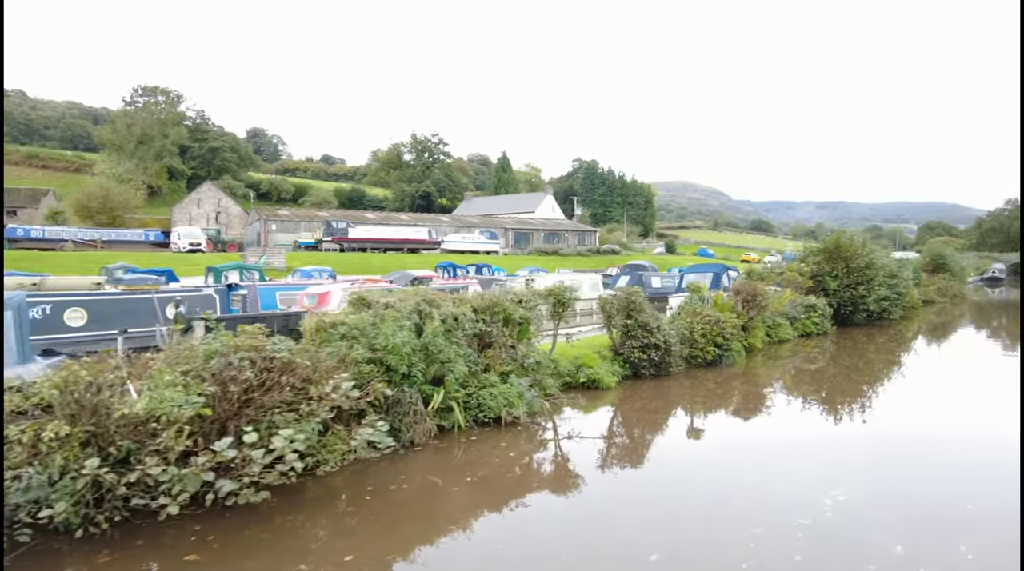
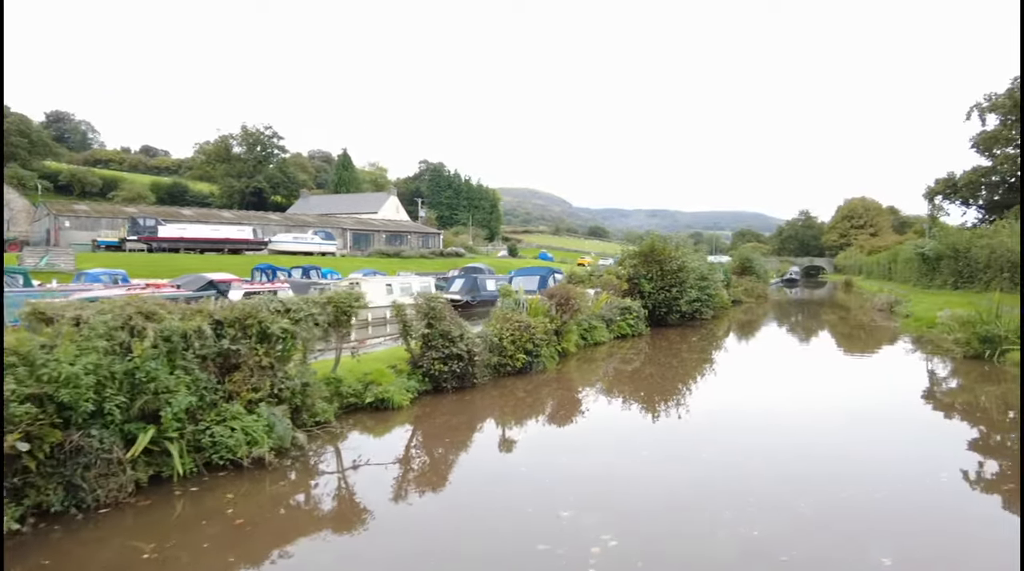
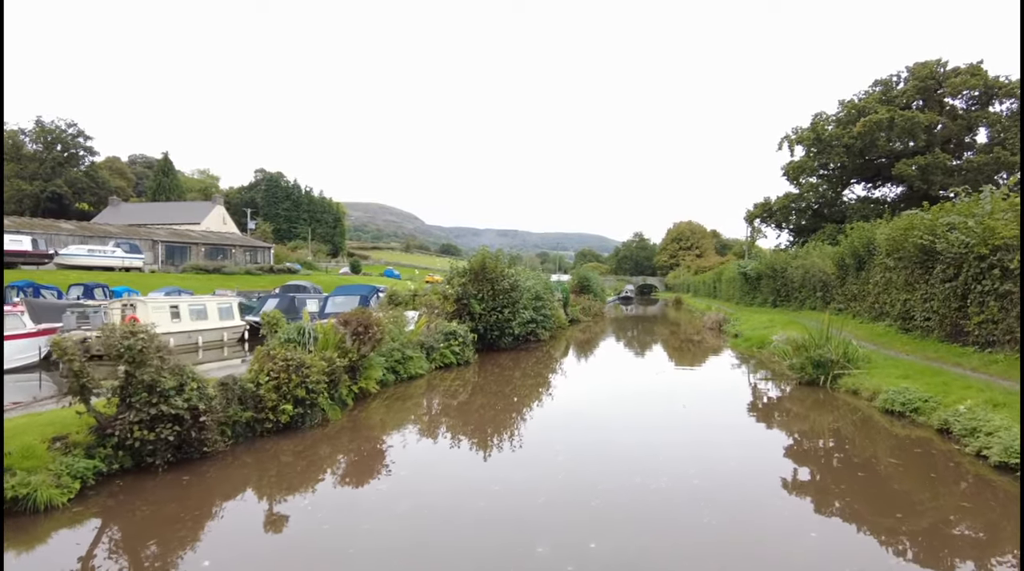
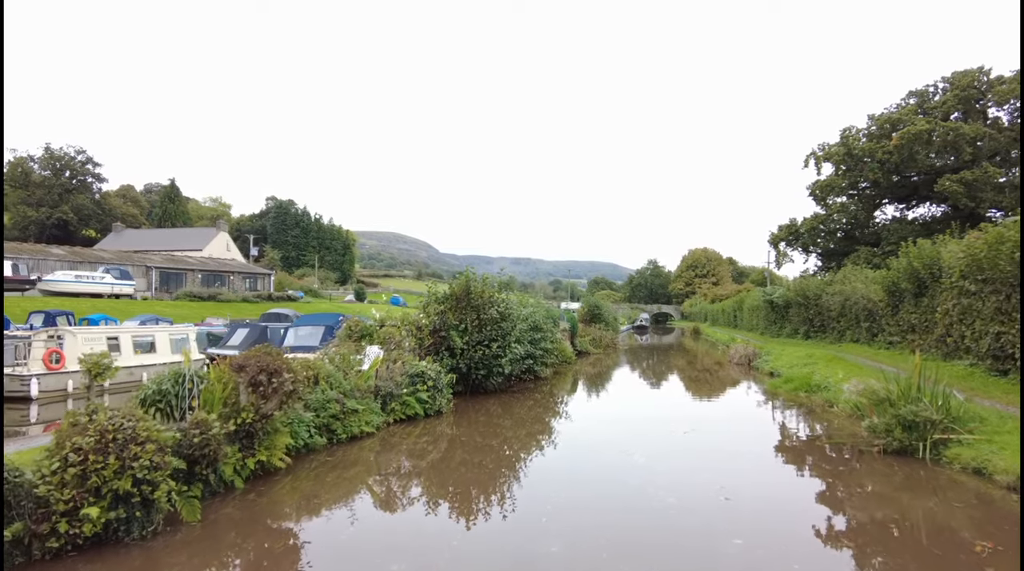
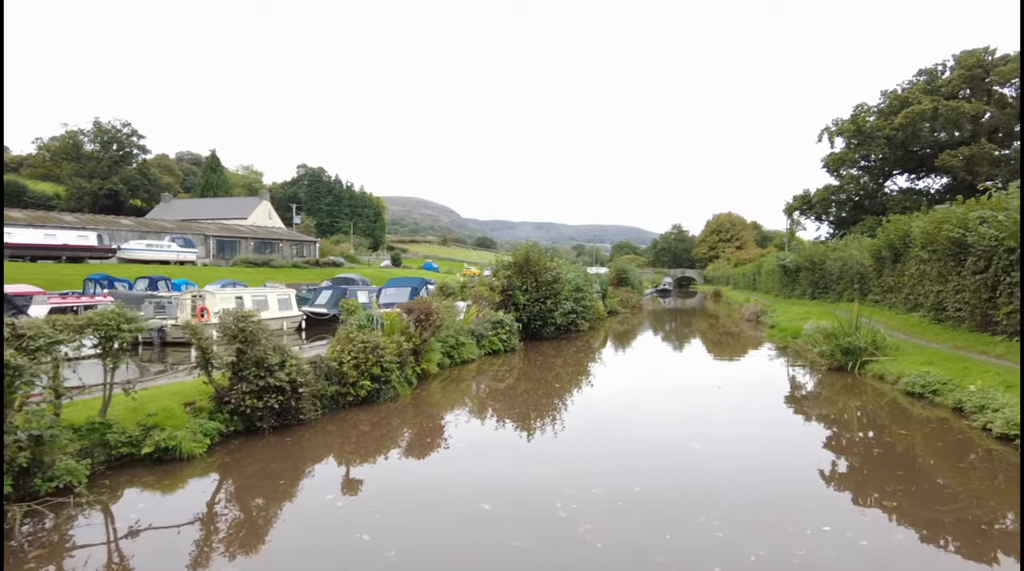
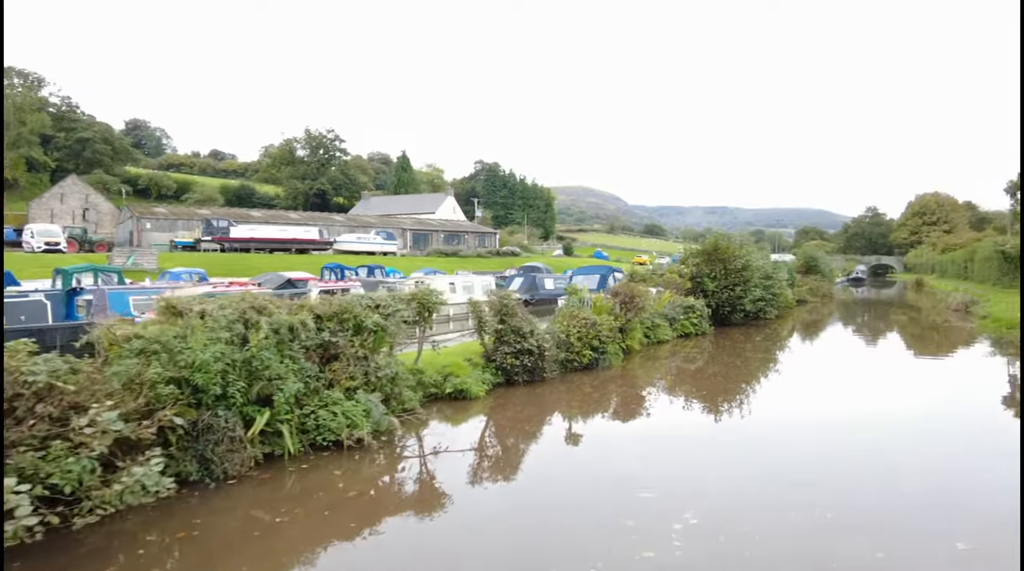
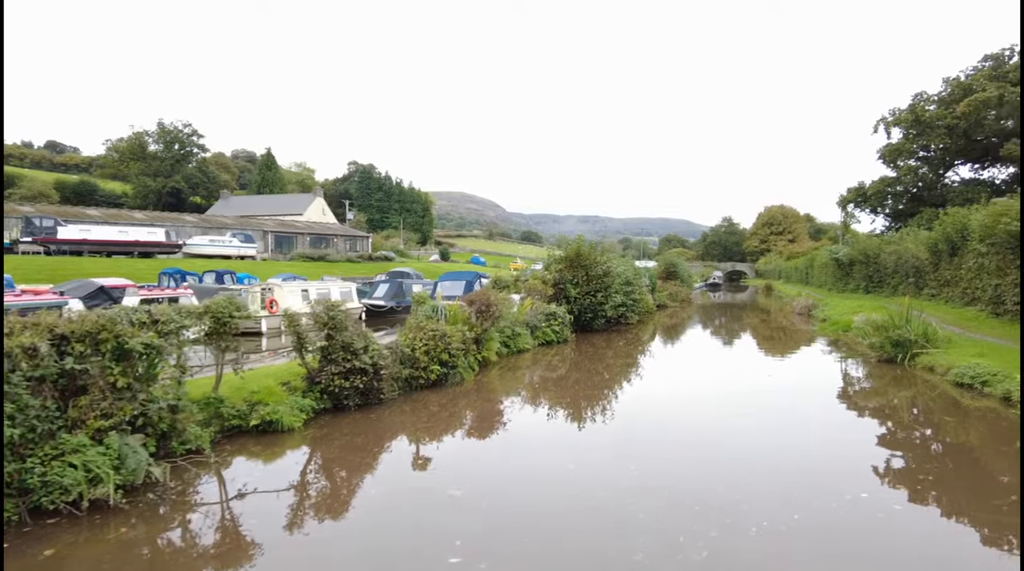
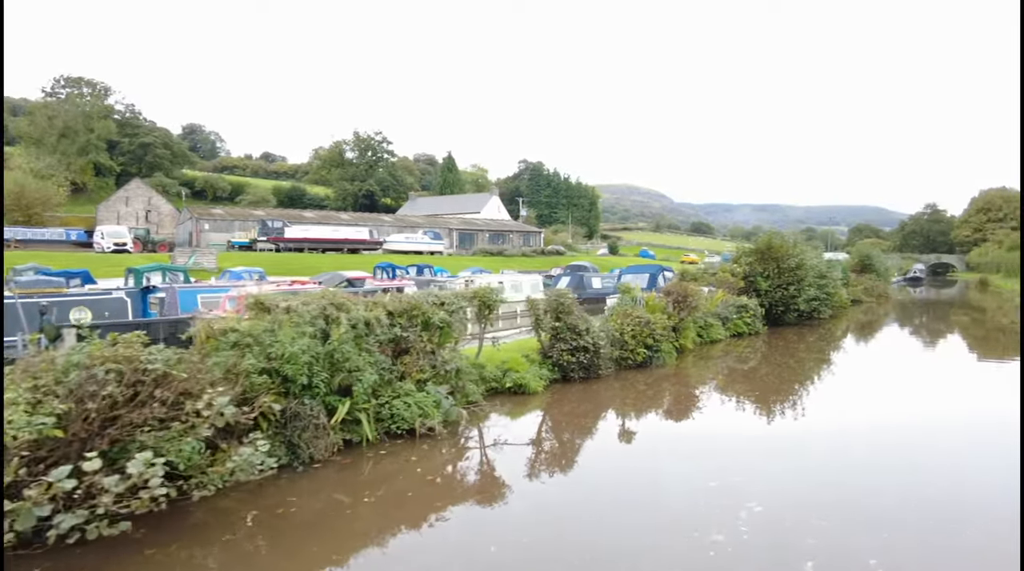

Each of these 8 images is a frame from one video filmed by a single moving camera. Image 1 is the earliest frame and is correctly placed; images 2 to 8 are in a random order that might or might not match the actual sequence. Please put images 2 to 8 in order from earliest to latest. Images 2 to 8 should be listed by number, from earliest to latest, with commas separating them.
8, 6, 2, 7, 5, 3, 4
